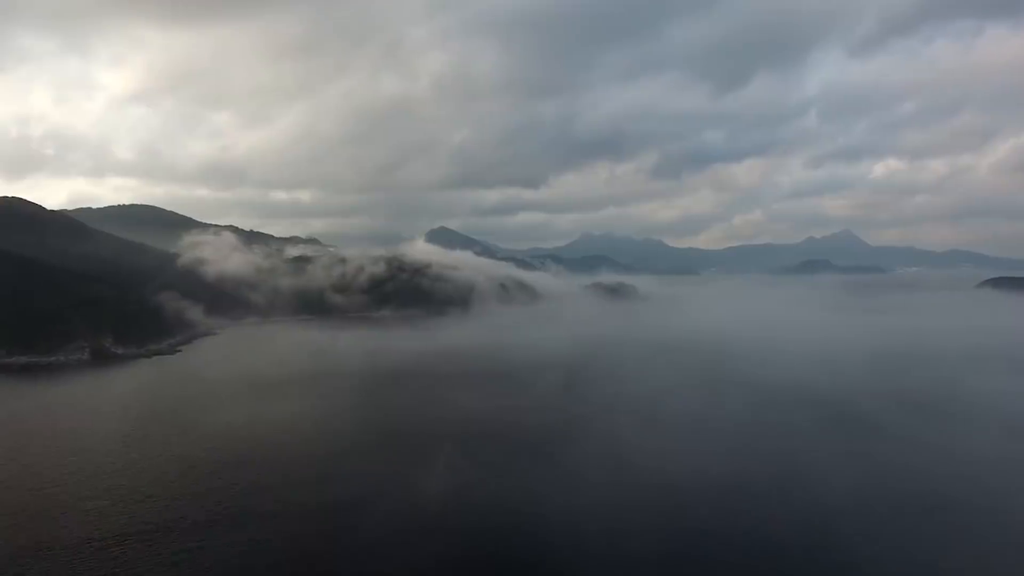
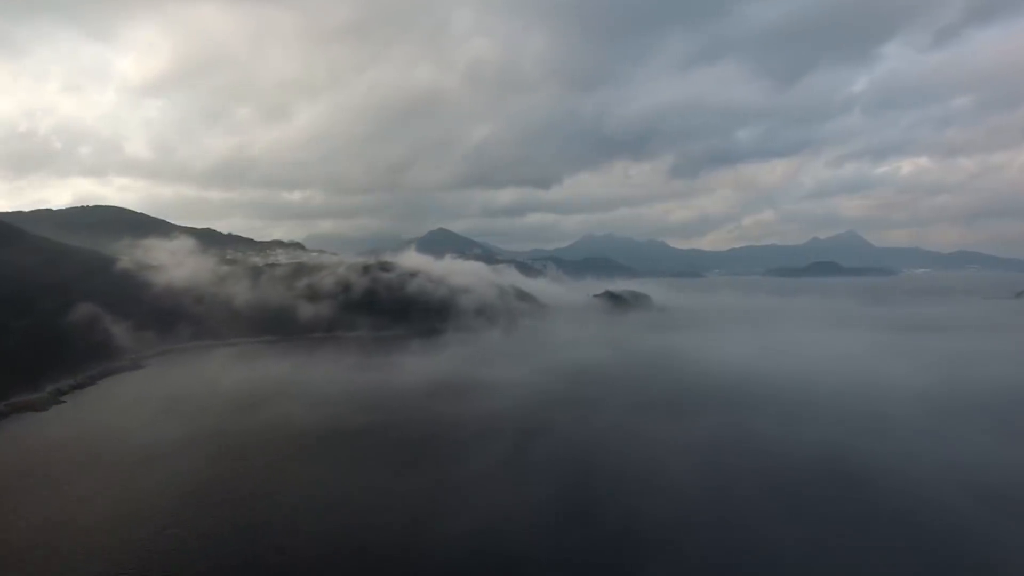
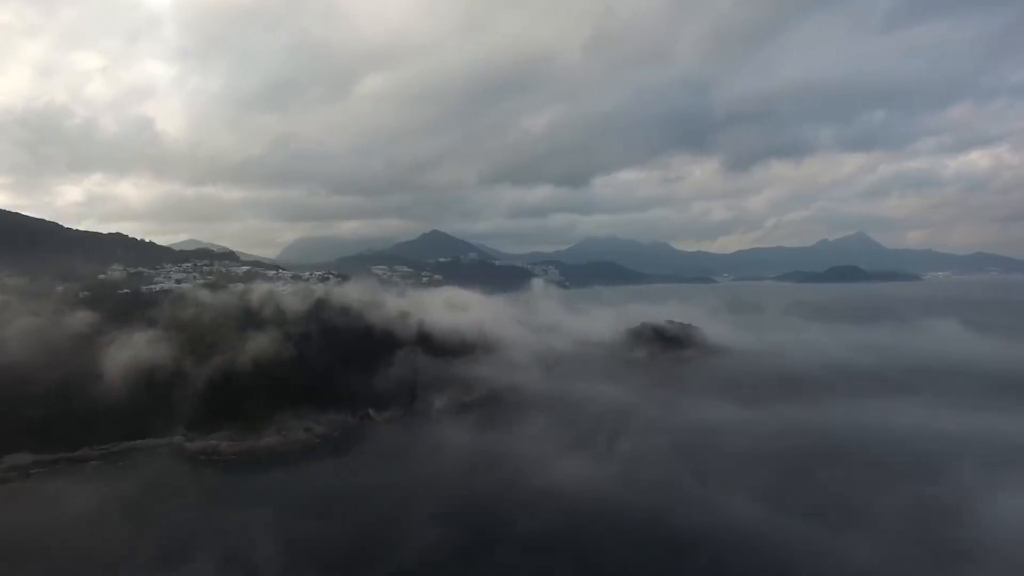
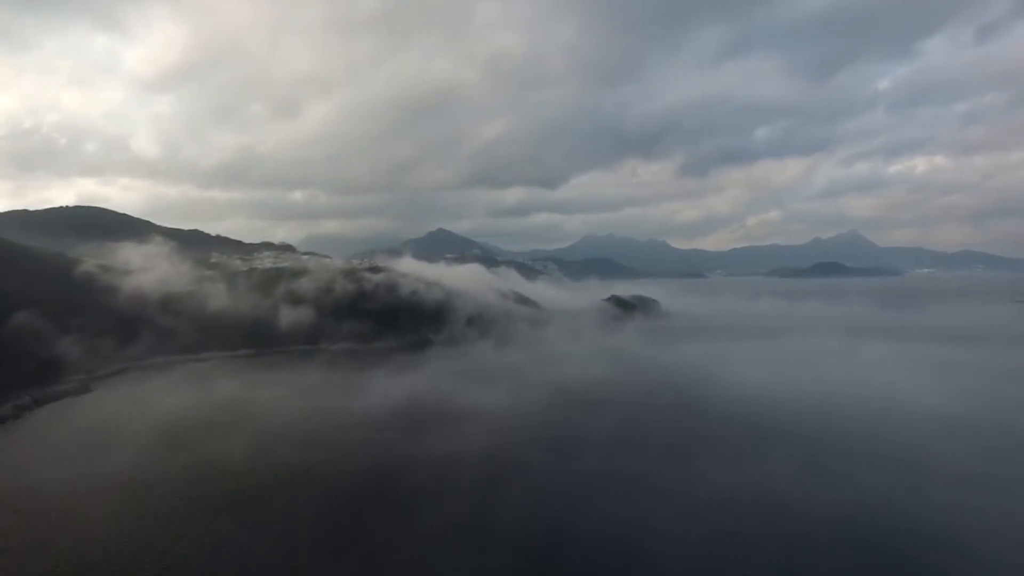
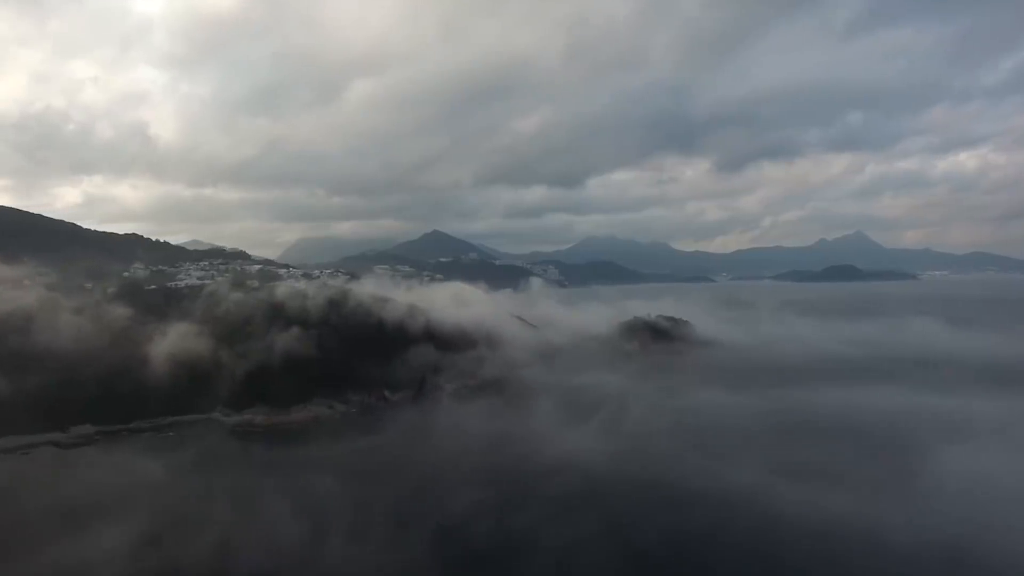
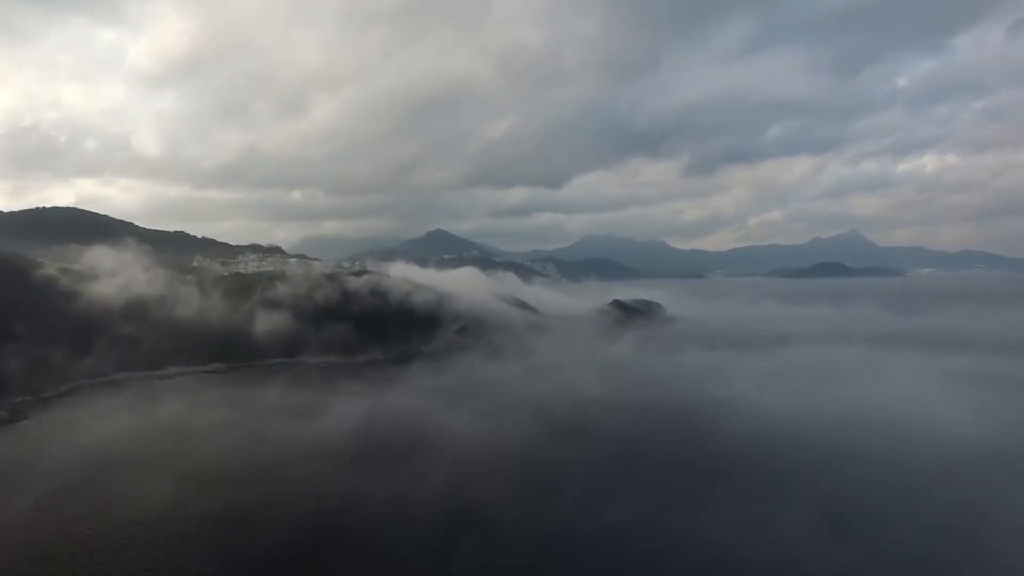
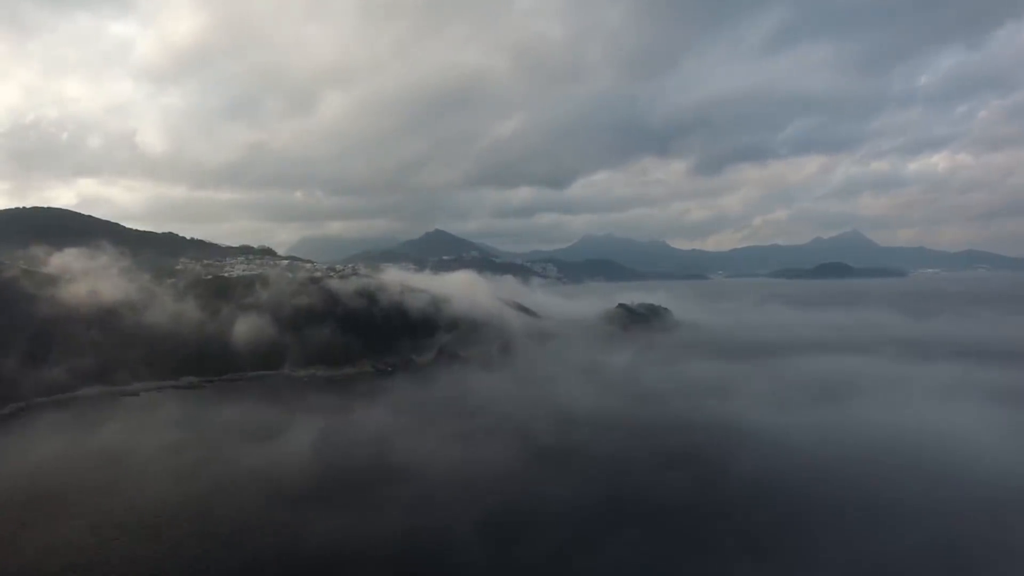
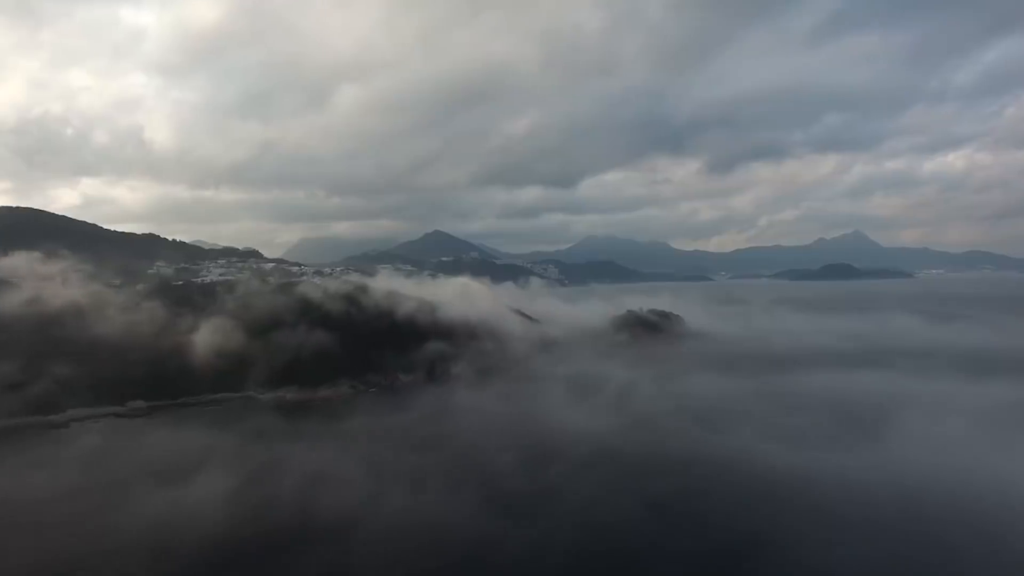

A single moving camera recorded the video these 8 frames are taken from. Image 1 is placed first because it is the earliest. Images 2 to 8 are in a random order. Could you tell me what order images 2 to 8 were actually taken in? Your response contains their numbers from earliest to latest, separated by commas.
2, 4, 6, 7, 8, 5, 3
